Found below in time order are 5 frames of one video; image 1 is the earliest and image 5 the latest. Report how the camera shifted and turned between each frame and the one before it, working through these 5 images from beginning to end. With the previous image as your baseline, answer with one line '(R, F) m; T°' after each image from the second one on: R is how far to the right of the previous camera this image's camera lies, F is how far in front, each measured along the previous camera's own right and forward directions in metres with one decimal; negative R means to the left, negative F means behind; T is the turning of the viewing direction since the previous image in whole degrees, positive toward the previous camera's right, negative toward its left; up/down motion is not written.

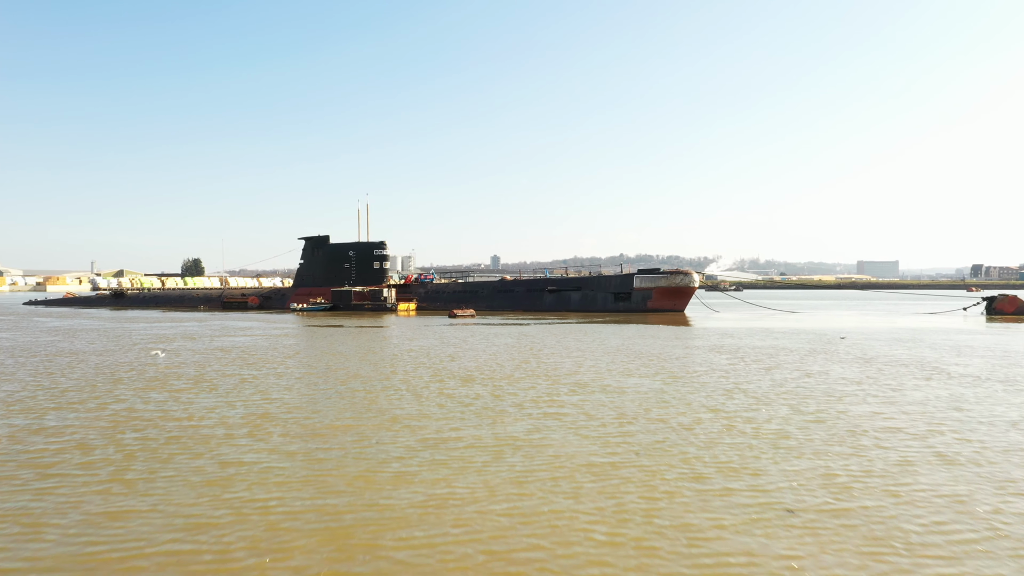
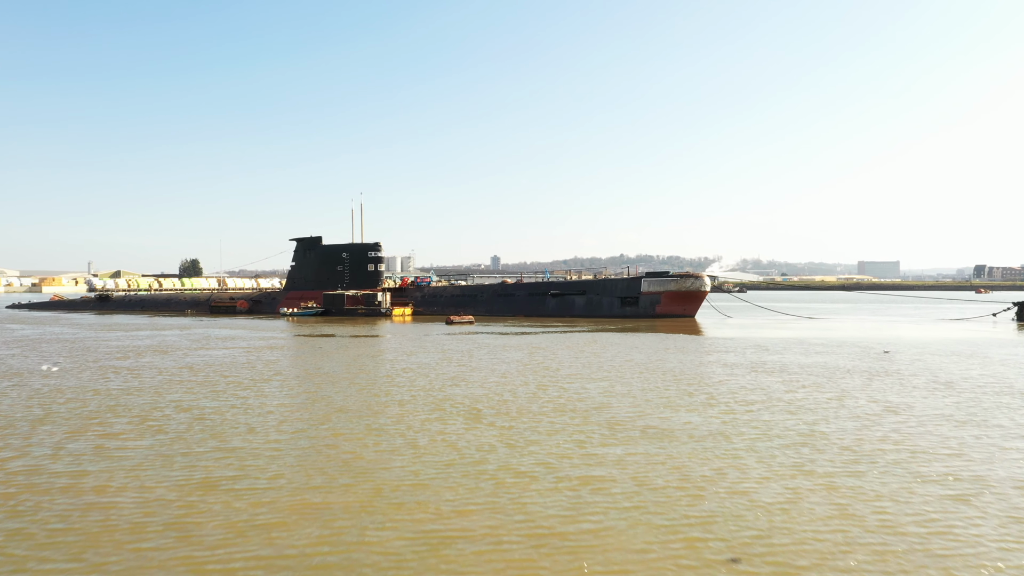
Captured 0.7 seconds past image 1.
(-0.3, +2.9) m; 0°
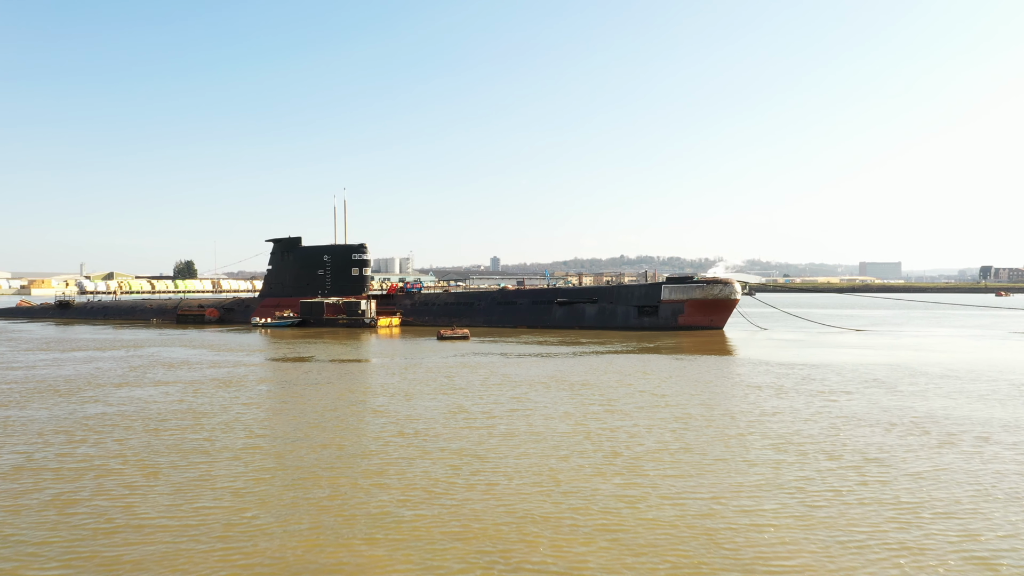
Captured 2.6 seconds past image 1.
(-0.9, +6.8) m; 0°
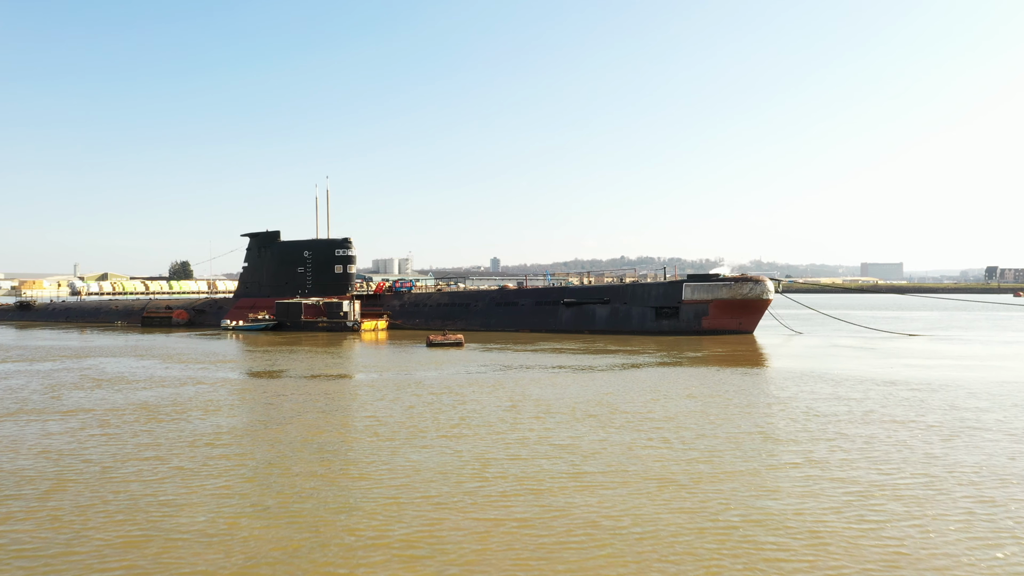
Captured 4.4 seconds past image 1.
(-0.8, +5.8) m; 0°
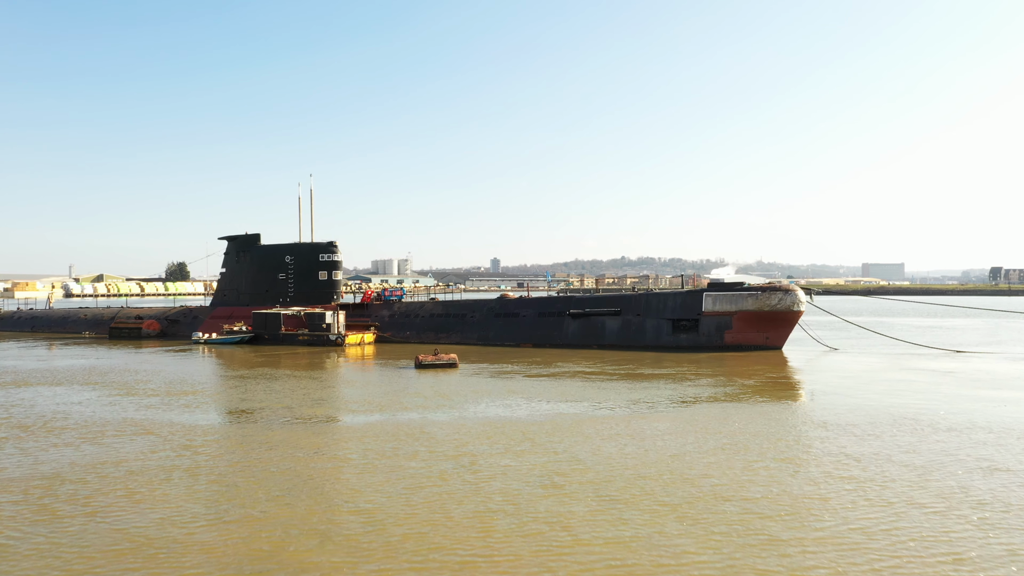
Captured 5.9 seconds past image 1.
(-0.7, +4.5) m; 0°
